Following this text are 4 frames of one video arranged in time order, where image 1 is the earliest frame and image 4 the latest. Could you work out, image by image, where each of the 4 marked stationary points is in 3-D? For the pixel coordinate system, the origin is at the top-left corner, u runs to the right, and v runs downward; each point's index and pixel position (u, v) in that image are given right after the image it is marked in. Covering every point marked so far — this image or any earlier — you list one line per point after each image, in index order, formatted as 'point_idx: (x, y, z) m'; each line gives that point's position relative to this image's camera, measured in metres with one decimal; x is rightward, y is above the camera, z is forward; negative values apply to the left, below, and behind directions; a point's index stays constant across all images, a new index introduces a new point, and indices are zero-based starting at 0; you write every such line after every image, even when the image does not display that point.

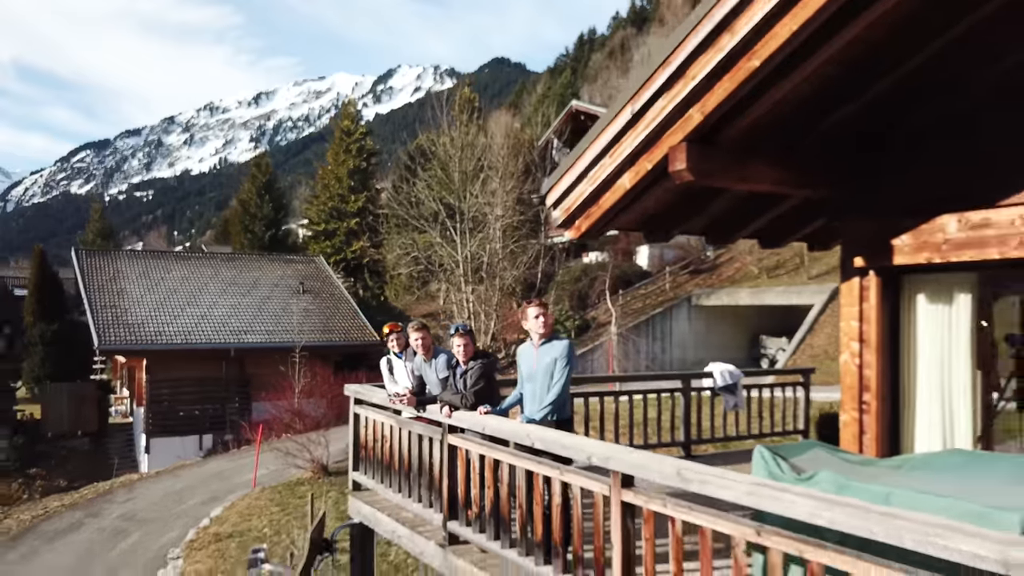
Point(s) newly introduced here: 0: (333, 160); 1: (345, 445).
0: (-3.5, +2.5, +15.0) m
1: (-1.4, -1.4, +6.9) m
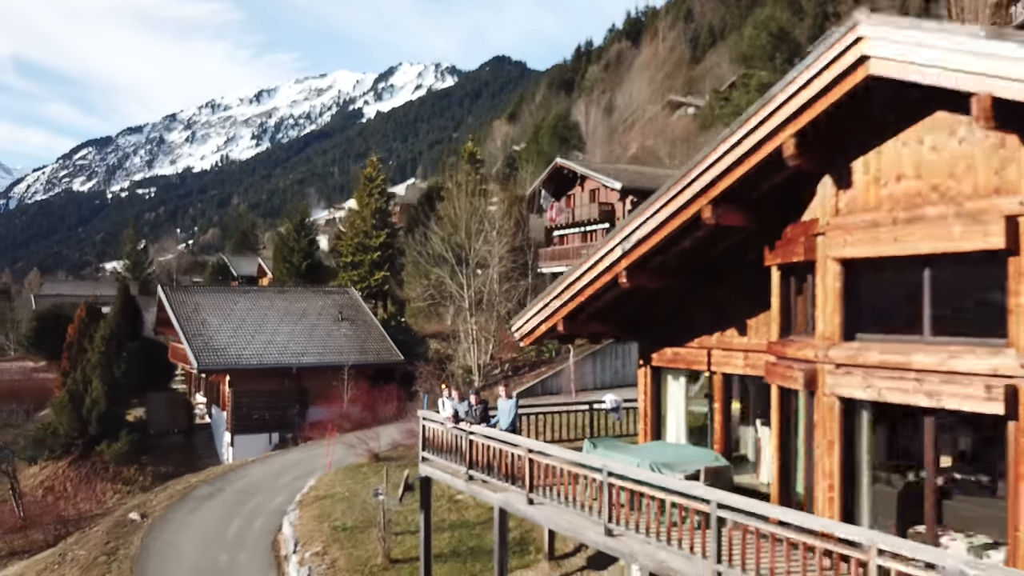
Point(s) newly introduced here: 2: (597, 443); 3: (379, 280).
0: (-3.6, +2.0, +17.9) m
1: (-1.5, -1.9, +9.8) m
2: (+0.5, -0.9, +4.5) m
3: (-3.0, +0.2, +17.2) m
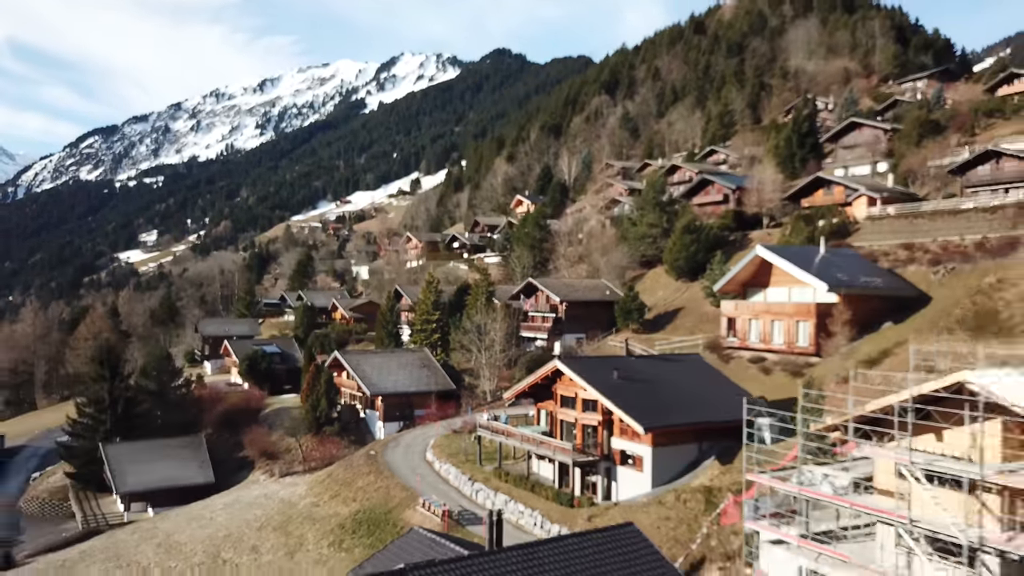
0: (-3.8, -0.3, +32.8) m
1: (-1.8, -4.4, +24.7) m
2: (+0.2, -3.5, +19.5) m
3: (-3.2, -2.1, +32.1) m
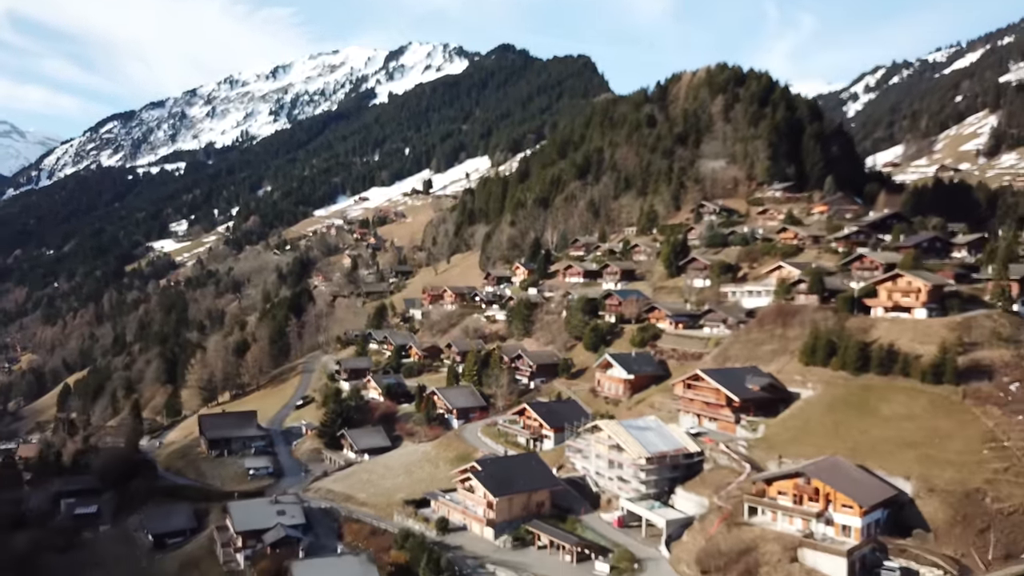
0: (-3.8, -6.2, +68.2) m
1: (-1.9, -10.6, +60.3) m
2: (+0.1, -9.9, +54.9) m
3: (-3.3, -8.0, +67.6) m
